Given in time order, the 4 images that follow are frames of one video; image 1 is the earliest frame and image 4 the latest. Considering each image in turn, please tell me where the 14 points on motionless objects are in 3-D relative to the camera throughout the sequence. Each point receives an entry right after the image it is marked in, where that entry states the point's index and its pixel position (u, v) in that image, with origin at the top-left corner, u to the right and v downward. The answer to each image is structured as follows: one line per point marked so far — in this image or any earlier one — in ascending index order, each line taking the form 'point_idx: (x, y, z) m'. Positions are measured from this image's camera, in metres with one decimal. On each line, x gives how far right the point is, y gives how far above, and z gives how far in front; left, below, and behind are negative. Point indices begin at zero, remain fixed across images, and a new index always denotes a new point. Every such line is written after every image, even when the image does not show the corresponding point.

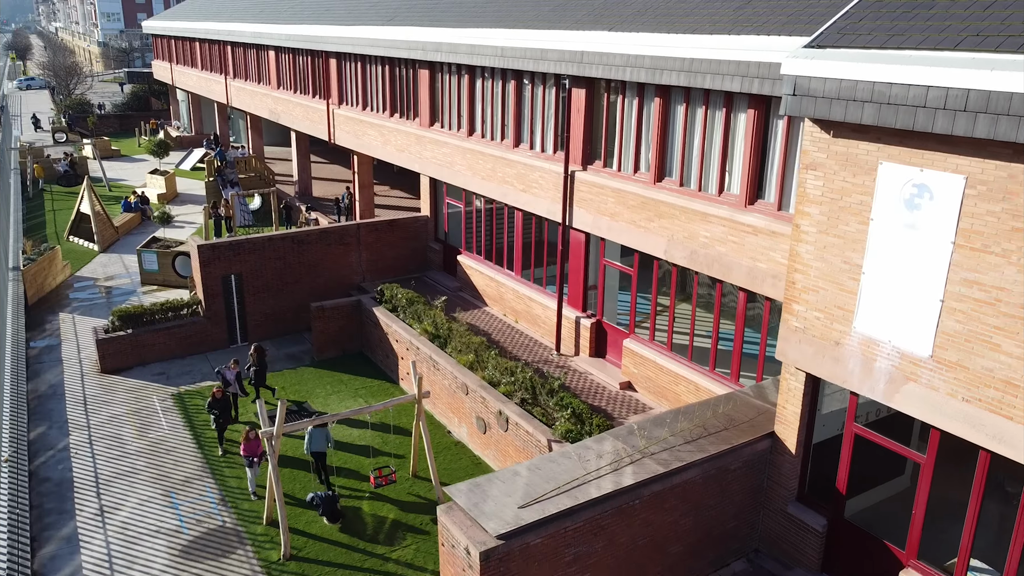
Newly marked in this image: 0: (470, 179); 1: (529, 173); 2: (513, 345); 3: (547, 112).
0: (-1.3, +3.4, +18.7) m
1: (+0.4, +3.2, +16.6) m
2: (+0.1, -1.6, +16.7) m
3: (+1.0, +4.7, +16.2) m
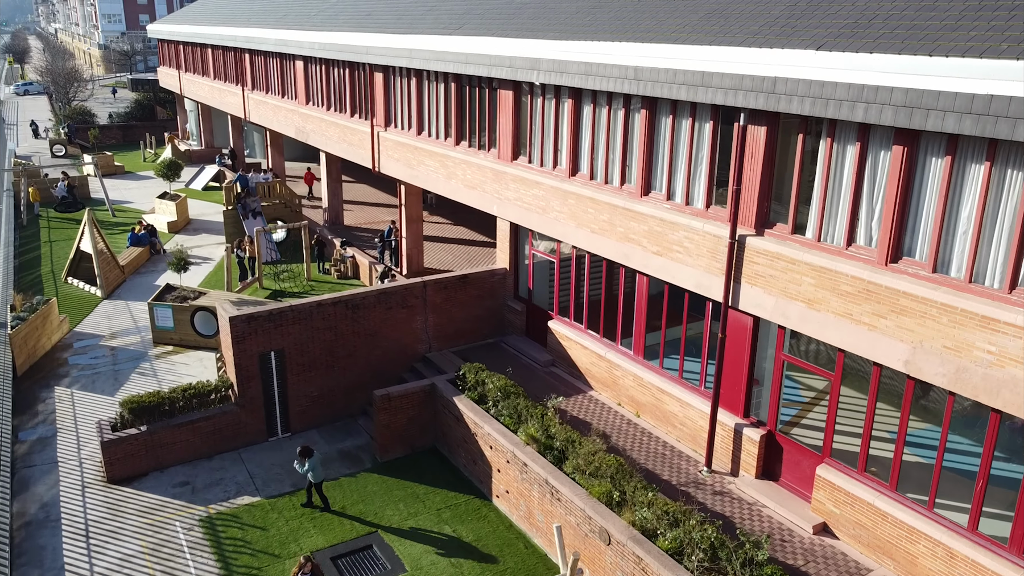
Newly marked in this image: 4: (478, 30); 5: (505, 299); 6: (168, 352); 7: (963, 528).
0: (+1.5, +1.4, +14.8) m
1: (+3.3, +1.2, +12.7) m
2: (+2.9, -3.6, +12.8) m
3: (+3.8, +2.7, +12.3) m
4: (-1.0, +7.4, +17.4) m
5: (-0.2, -0.3, +17.6) m
6: (-11.1, -2.0, +19.4) m
7: (+7.2, -3.8, +9.6) m
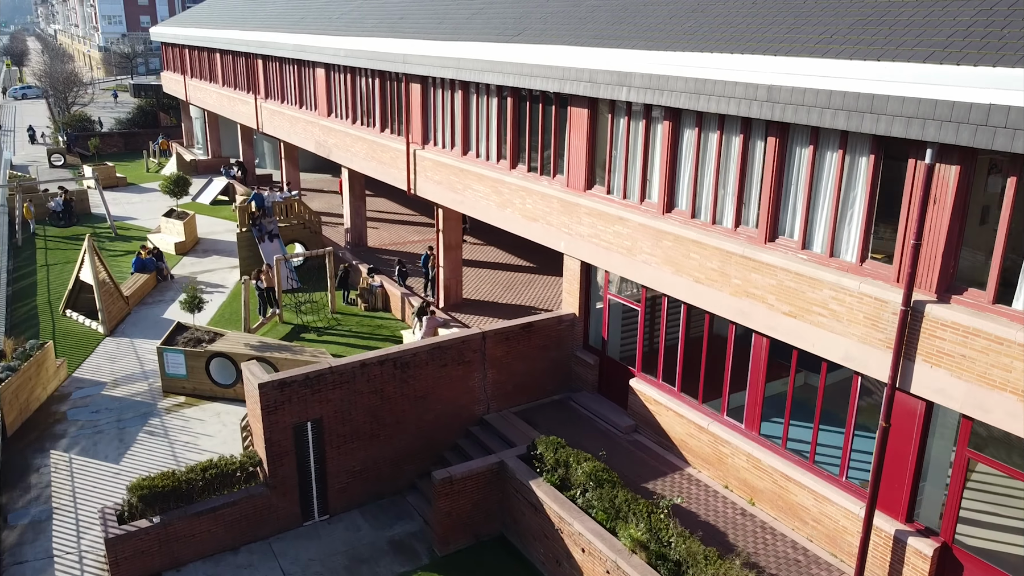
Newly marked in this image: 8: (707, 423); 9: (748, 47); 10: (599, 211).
0: (+3.2, +0.2, +12.4) m
1: (+5.0, 0.0, +10.3) m
2: (+4.6, -4.8, +10.4) m
3: (+5.5, +1.5, +9.8) m
4: (+0.8, +6.2, +15.0) m
5: (+1.5, -1.5, +15.2) m
6: (-9.3, -3.3, +16.9) m
7: (+8.9, -5.0, +7.2) m
8: (+4.0, -2.8, +12.5) m
9: (+4.2, +4.3, +10.7) m
10: (+2.0, +1.7, +13.6) m
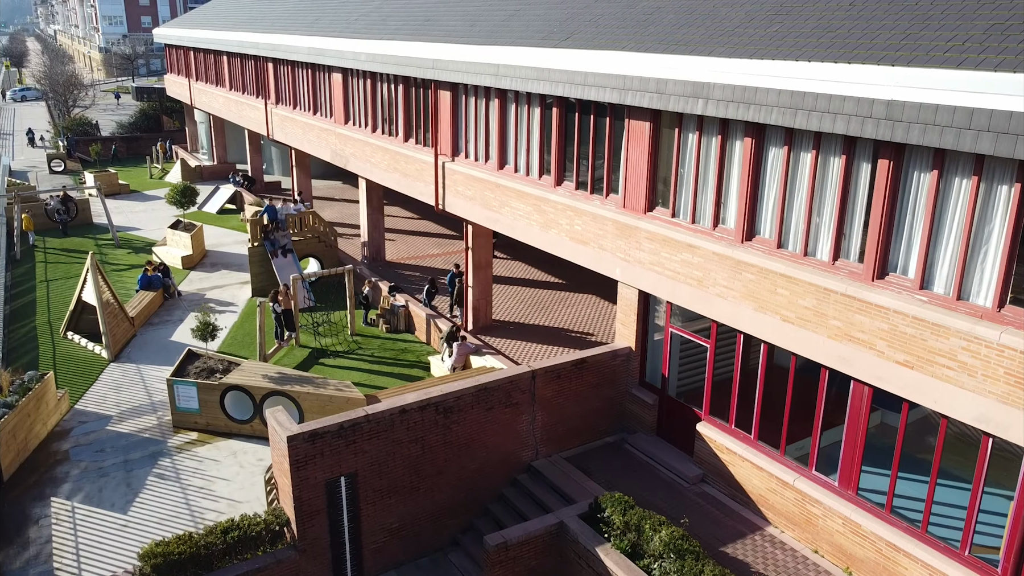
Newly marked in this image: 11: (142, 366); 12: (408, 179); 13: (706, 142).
0: (+4.3, -0.5, +11.0) m
1: (+6.1, -0.7, +8.9) m
2: (+5.7, -5.5, +8.9) m
3: (+6.6, +0.8, +8.4) m
4: (+1.9, +5.5, +13.6) m
5: (+2.6, -2.2, +13.8) m
6: (-8.2, -4.0, +15.5) m
7: (+10.0, -5.7, +5.8) m
8: (+5.1, -3.5, +11.1) m
9: (+5.3, +3.6, +9.3) m
10: (+3.1, +1.0, +12.2) m
11: (-11.5, -2.4, +18.8) m
12: (-3.4, +3.6, +19.8) m
13: (+3.7, +2.8, +11.5) m
